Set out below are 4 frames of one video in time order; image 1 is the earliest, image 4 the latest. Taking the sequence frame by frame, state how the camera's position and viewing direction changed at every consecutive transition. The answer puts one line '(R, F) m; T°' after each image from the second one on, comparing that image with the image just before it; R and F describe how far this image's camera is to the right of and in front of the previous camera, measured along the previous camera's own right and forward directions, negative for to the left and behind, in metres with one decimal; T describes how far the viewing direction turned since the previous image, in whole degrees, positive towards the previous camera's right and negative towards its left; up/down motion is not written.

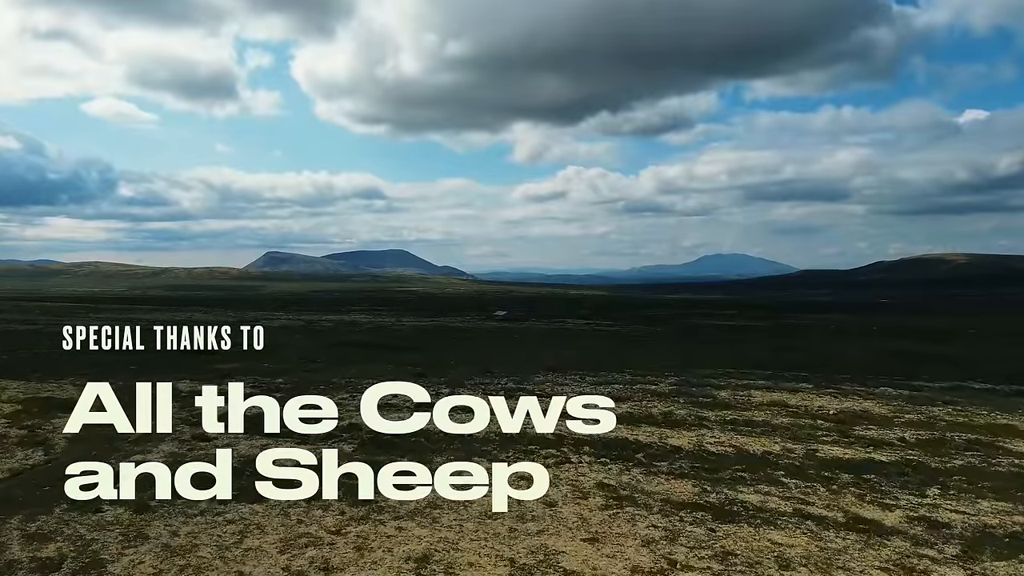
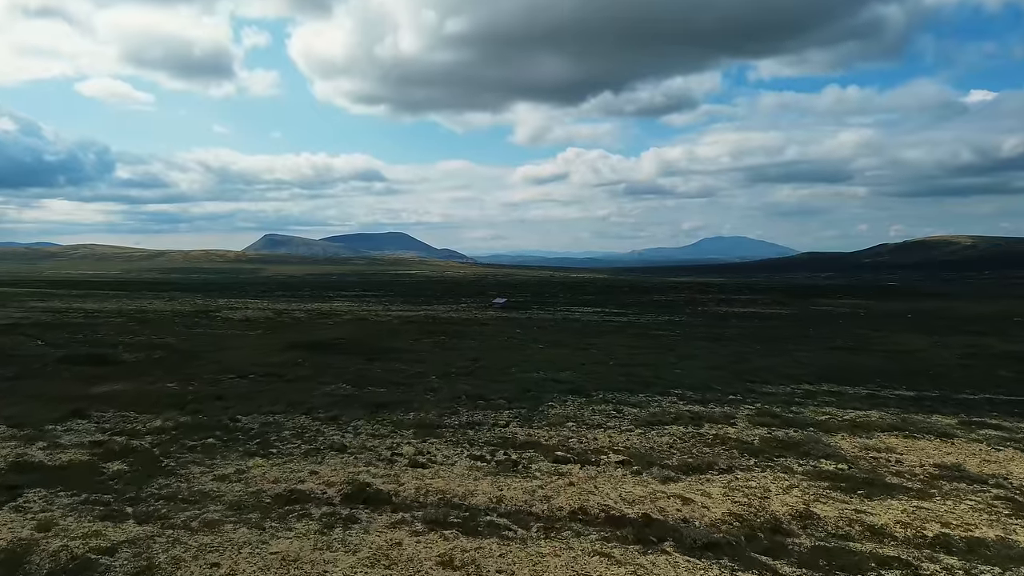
(-0.1, +7.4) m; 0°
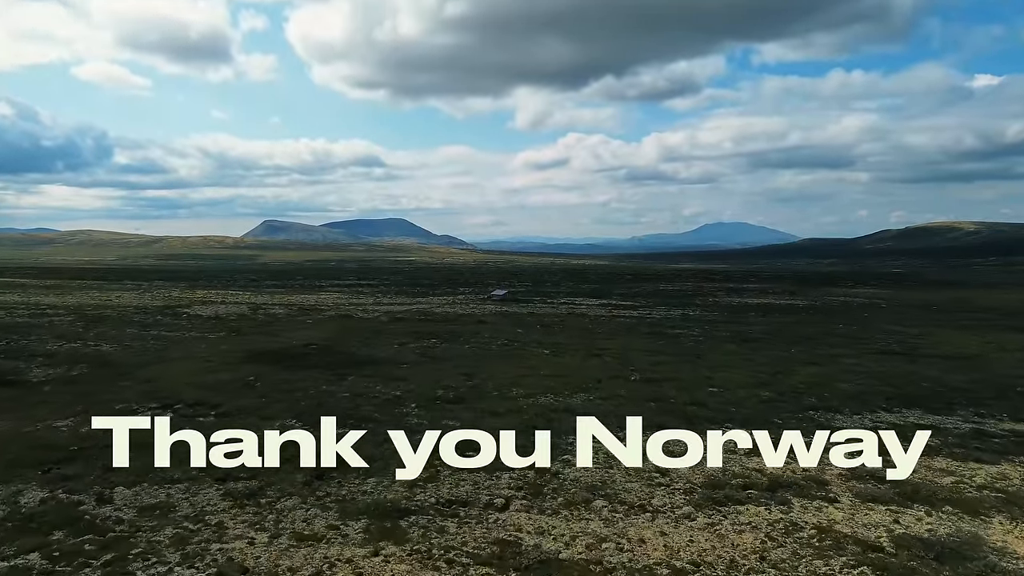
(0.0, +4.6) m; 0°
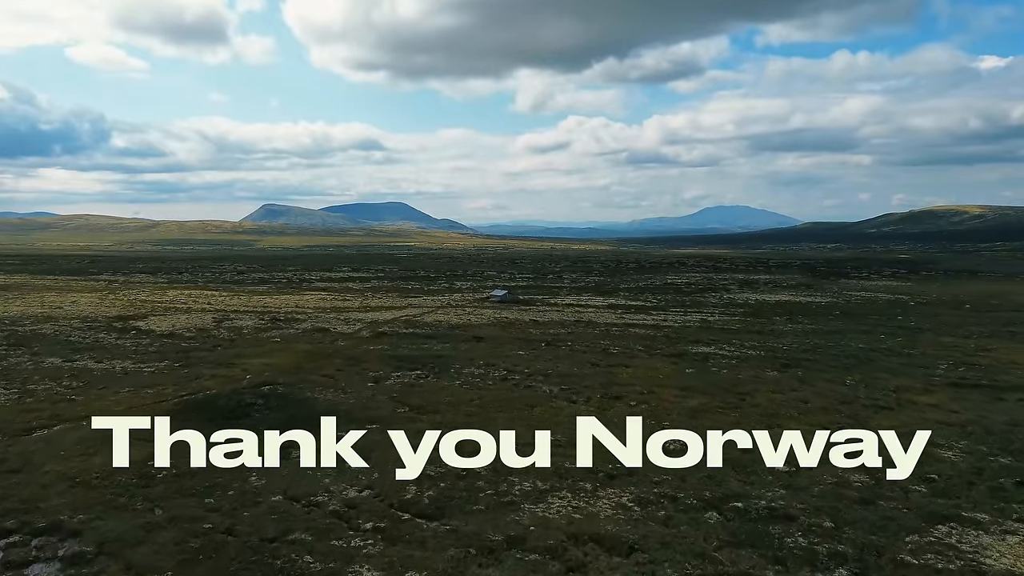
(0.0, +5.3) m; 0°
